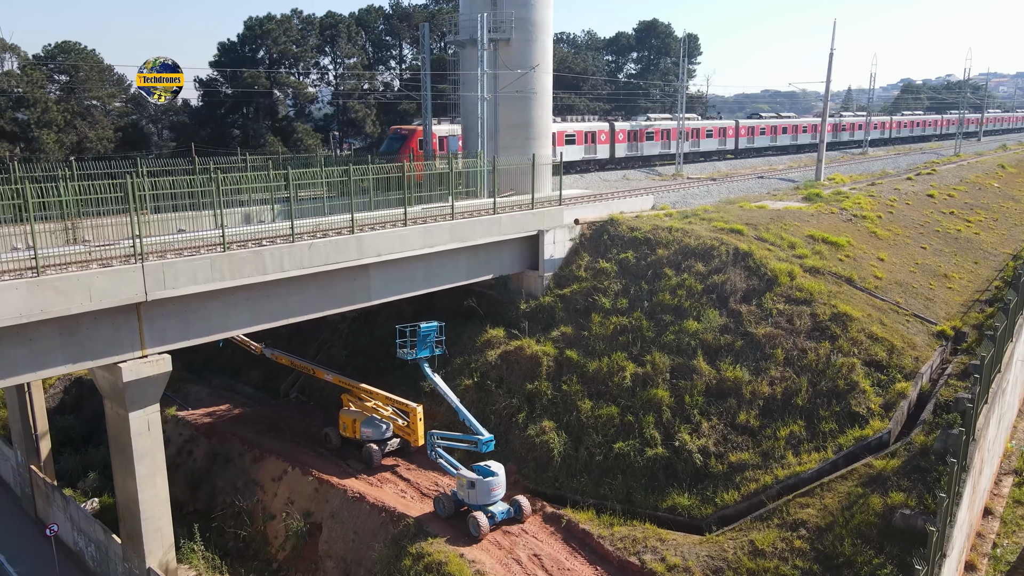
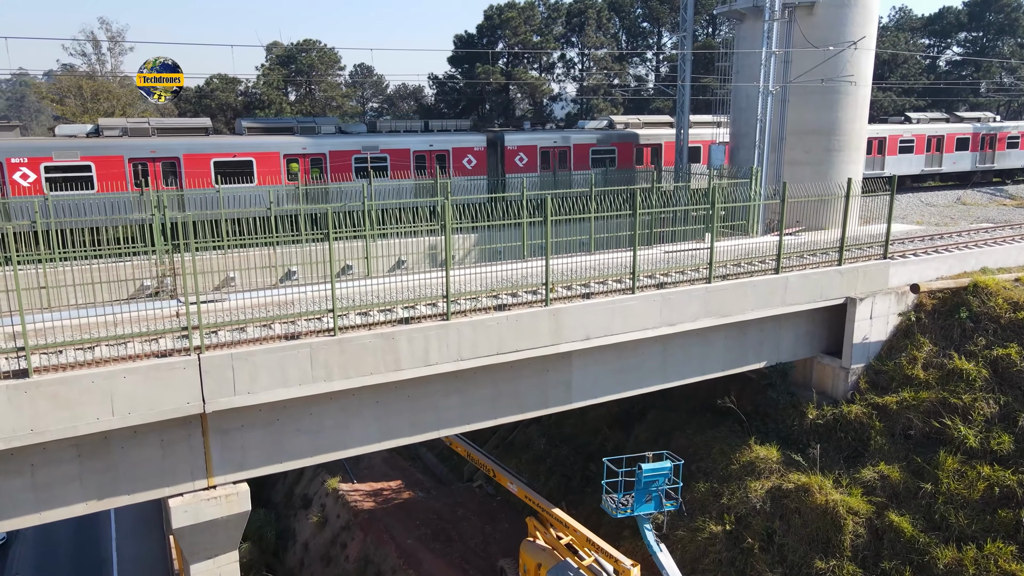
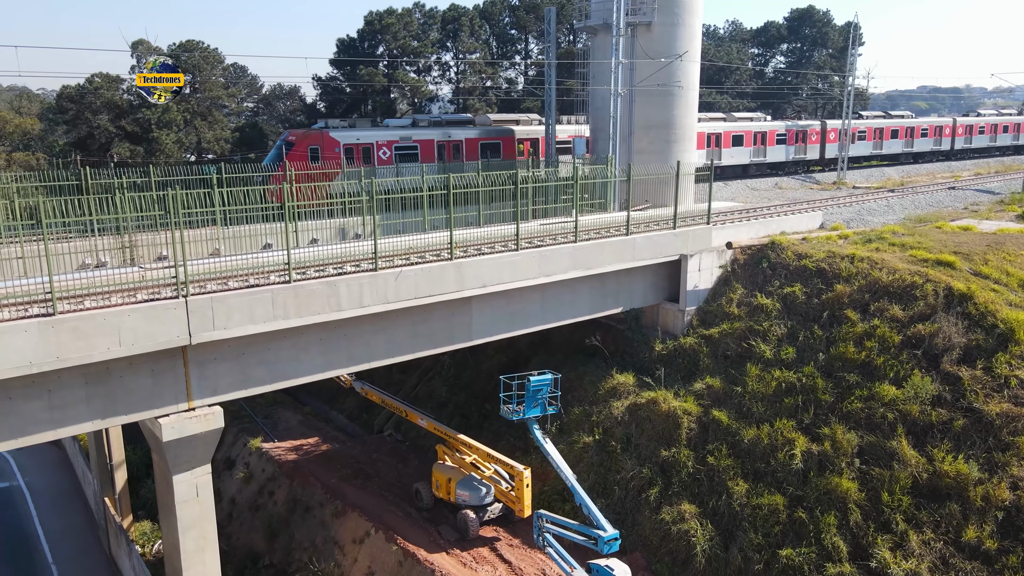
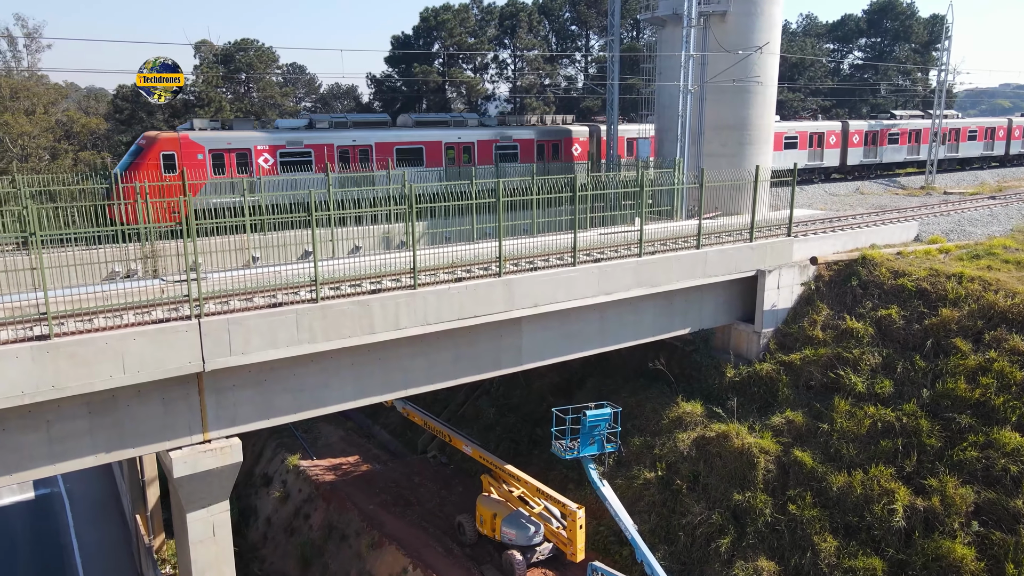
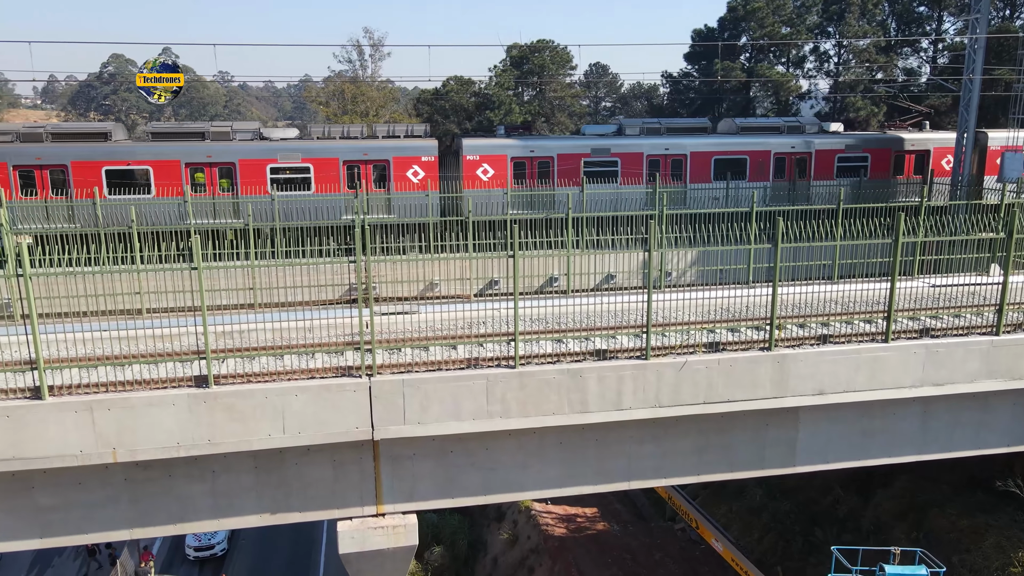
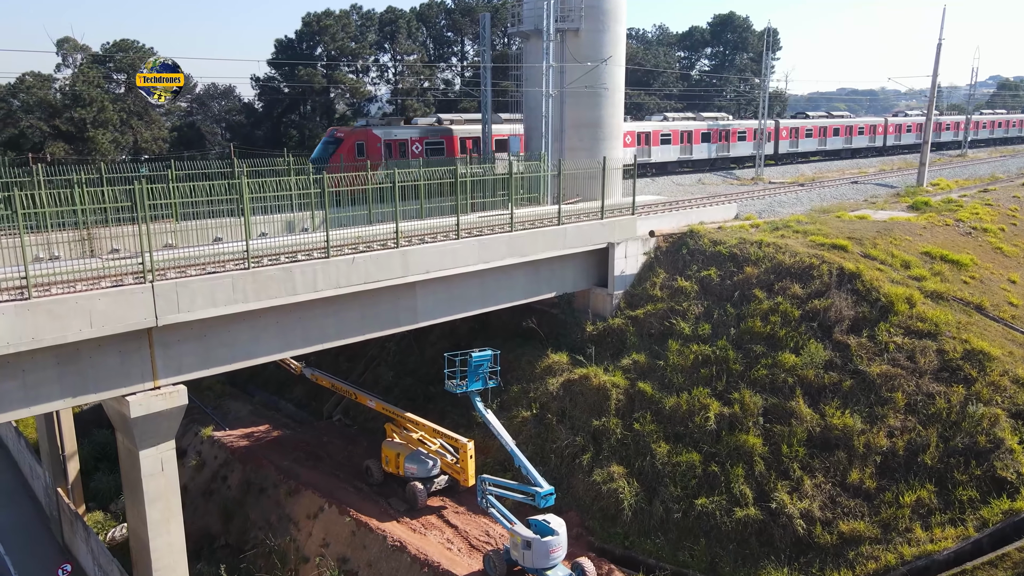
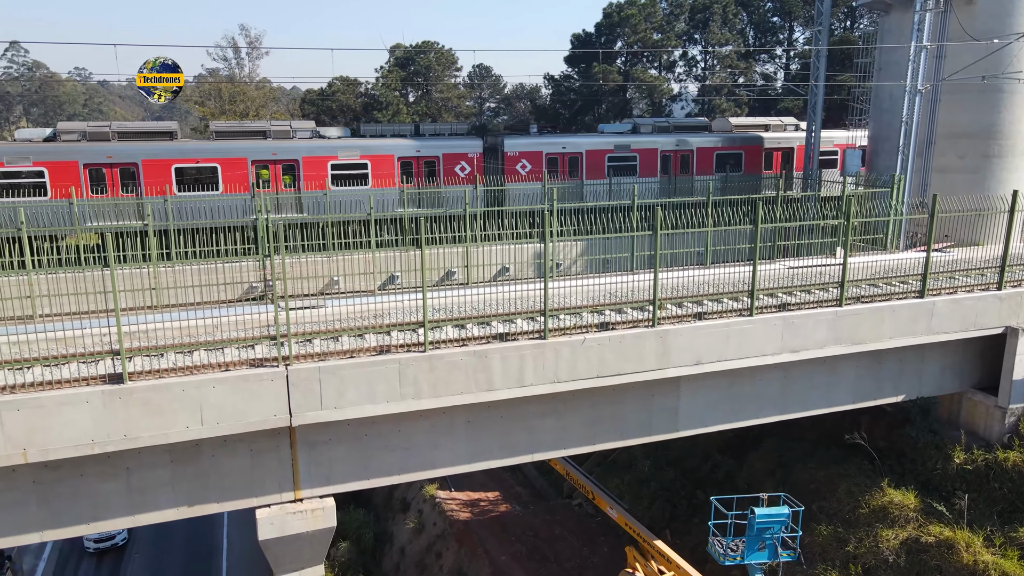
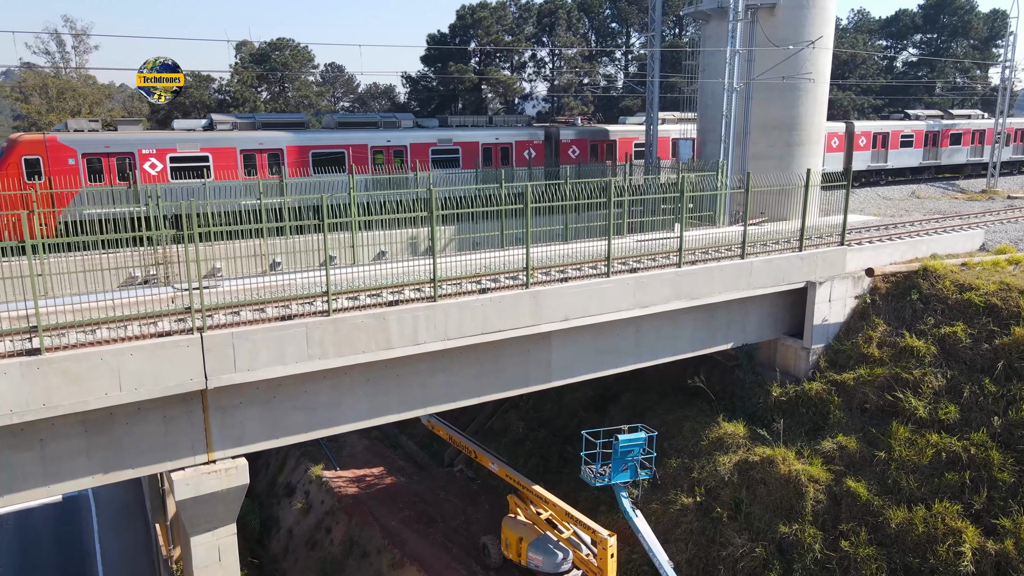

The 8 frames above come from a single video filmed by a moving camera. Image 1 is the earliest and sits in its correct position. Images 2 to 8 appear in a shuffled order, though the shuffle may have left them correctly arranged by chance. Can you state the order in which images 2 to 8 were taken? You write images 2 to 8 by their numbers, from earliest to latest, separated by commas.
6, 3, 4, 8, 2, 7, 5
